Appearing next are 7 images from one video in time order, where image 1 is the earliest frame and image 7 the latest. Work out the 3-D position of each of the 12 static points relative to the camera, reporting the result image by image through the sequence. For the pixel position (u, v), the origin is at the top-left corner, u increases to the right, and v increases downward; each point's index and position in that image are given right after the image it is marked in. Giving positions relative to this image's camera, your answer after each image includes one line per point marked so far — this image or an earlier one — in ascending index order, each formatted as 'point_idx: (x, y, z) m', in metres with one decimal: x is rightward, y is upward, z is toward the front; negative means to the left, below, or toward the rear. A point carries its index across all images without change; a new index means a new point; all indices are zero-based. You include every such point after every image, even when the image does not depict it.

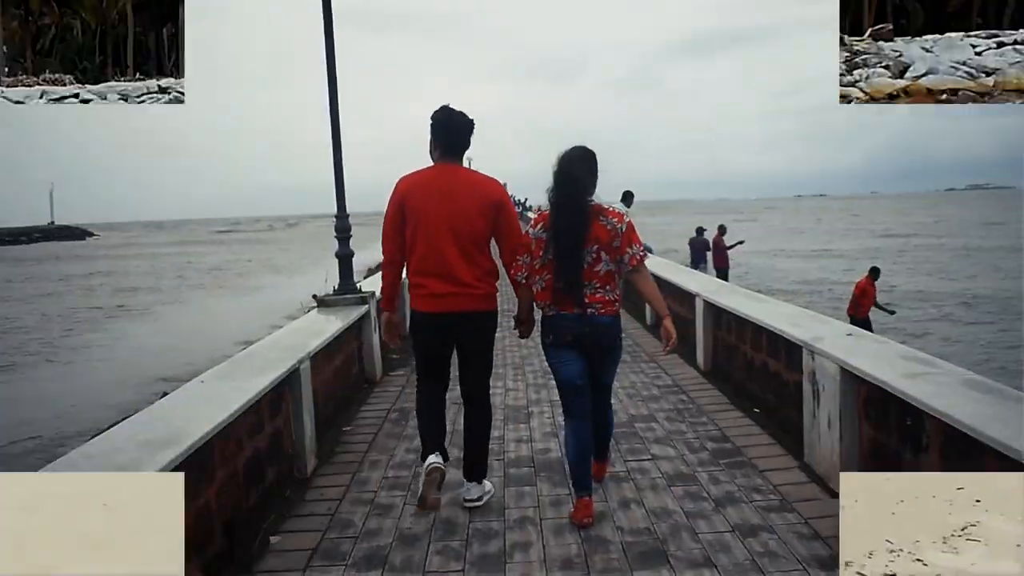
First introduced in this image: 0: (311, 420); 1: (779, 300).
0: (-1.1, -0.7, +4.4) m
1: (+1.8, -0.1, +5.4) m
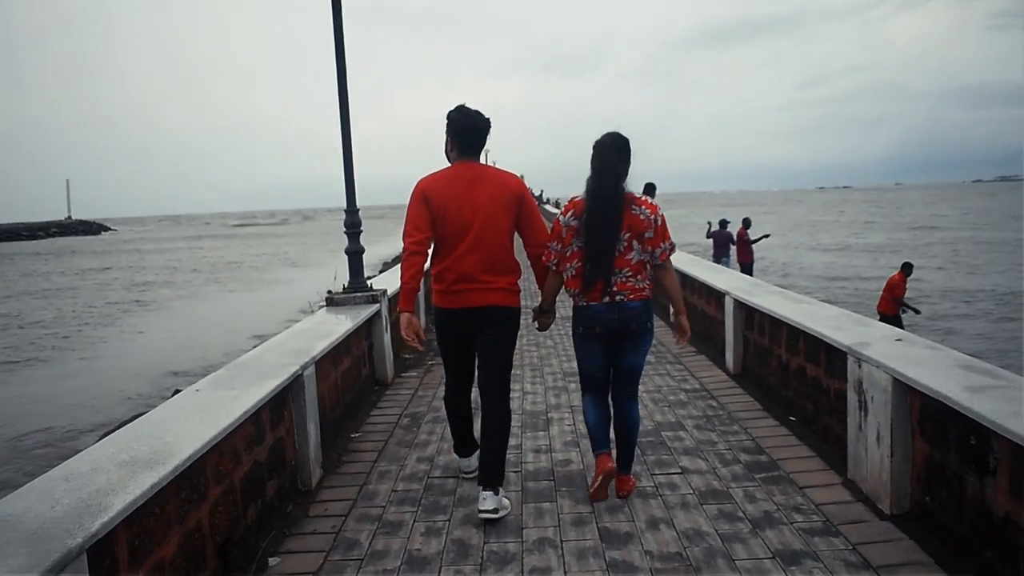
0: (-1.0, -0.7, +4.1) m
1: (+1.9, -0.1, +5.0) m
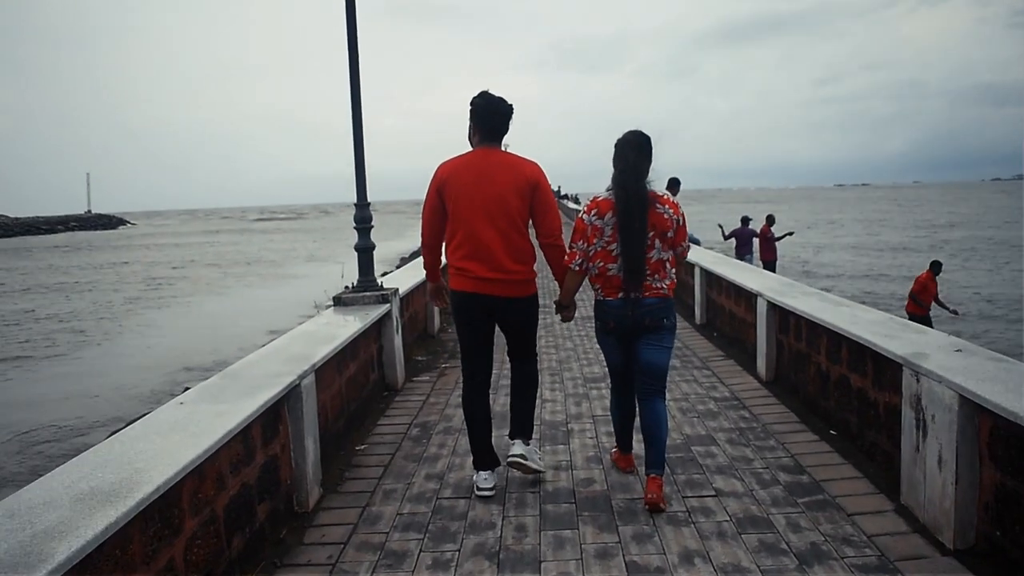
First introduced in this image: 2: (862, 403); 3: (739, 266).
0: (-0.9, -0.7, +3.8) m
1: (+2.0, -0.1, +4.7) m
2: (+1.8, -0.6, +4.1) m
3: (+2.0, +0.2, +7.2) m
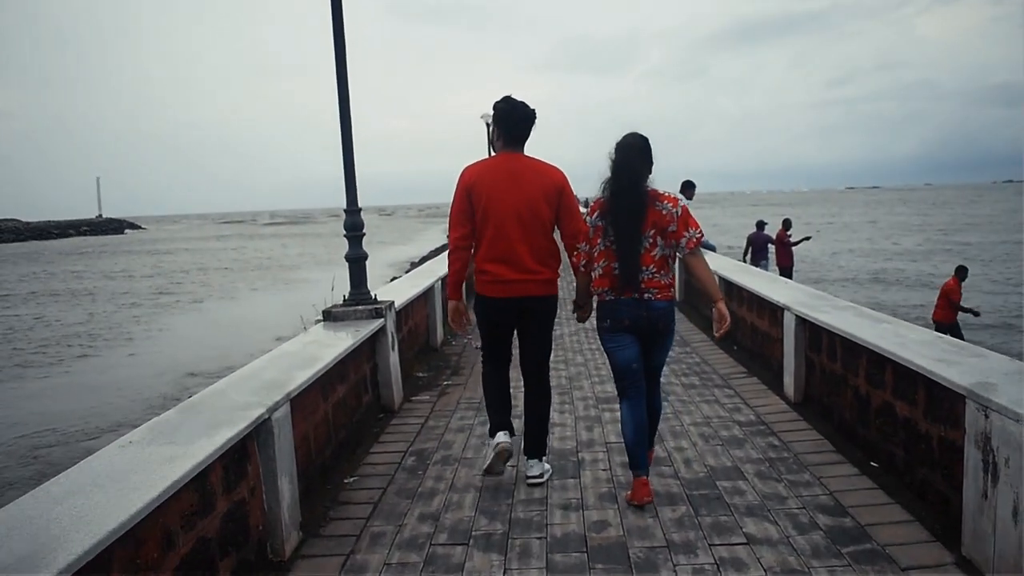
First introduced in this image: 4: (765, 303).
0: (-0.9, -0.8, +3.3) m
1: (+2.0, -0.2, +4.2) m
2: (+1.8, -0.7, +3.6) m
3: (+2.1, +0.1, +6.7) m
4: (+1.9, -0.1, +6.0) m
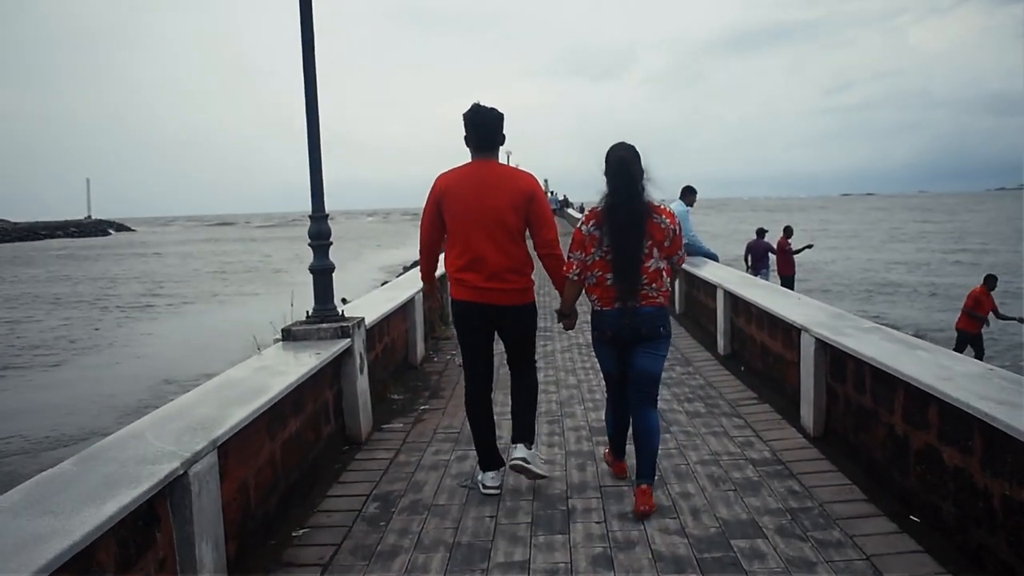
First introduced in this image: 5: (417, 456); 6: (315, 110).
0: (-1.0, -0.9, +2.7) m
1: (+1.9, -0.3, +3.6) m
2: (+1.7, -0.8, +3.0) m
3: (+2.0, 0.0, +6.1) m
4: (+1.8, -0.2, +5.4) m
5: (-0.5, -0.9, +4.5) m
6: (-1.3, +1.2, +5.3) m
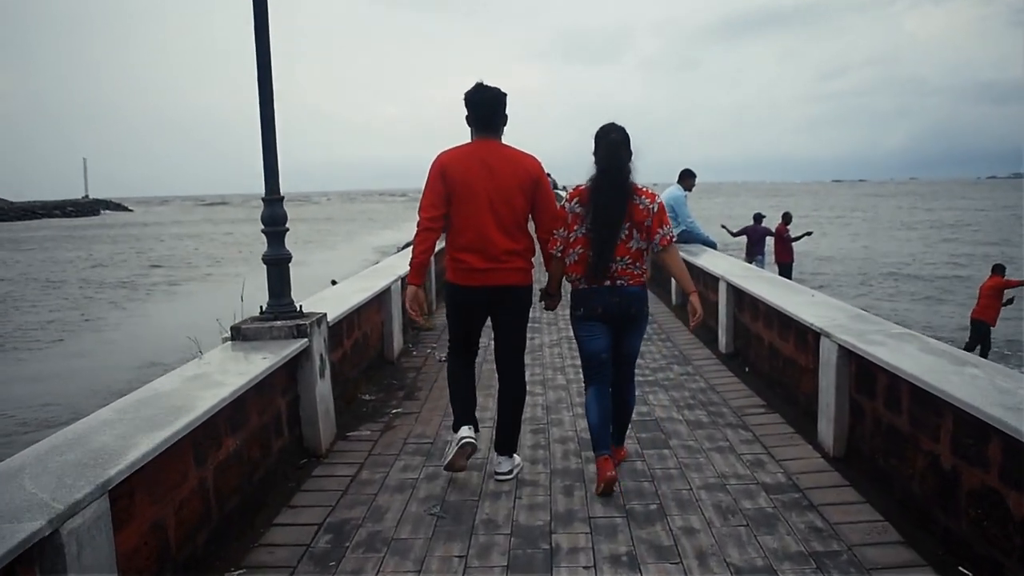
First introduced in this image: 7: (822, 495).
0: (-1.1, -0.9, +2.2) m
1: (+1.8, -0.3, +3.0) m
2: (+1.6, -0.8, +2.5) m
3: (+1.8, 0.0, +5.6) m
4: (+1.7, -0.2, +4.8) m
5: (-0.6, -0.9, +4.0) m
6: (-1.4, +1.2, +4.7) m
7: (+1.4, -0.9, +3.5) m
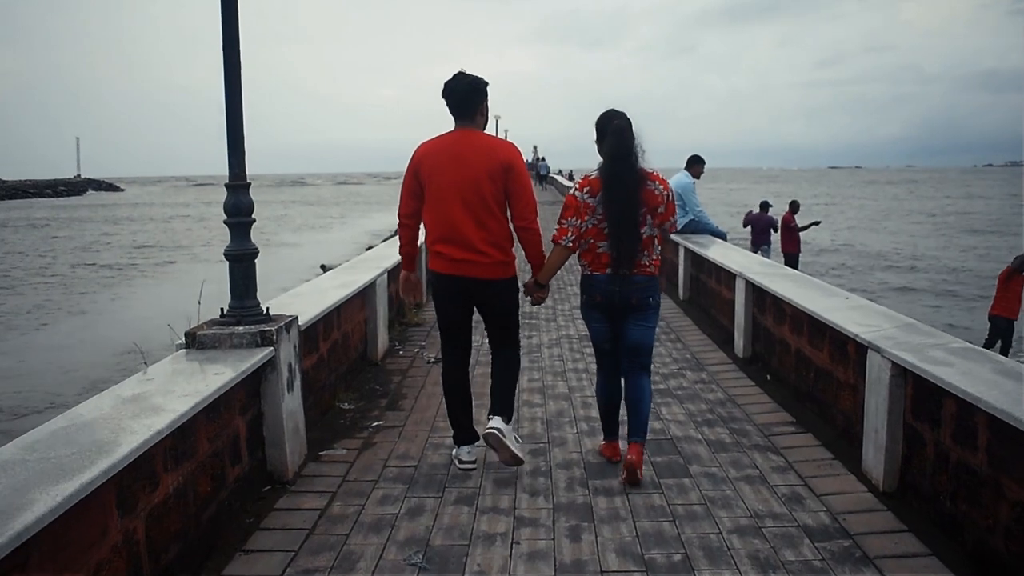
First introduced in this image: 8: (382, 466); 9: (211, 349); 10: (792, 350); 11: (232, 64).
0: (-1.1, -0.9, +1.6) m
1: (+1.8, -0.3, +2.5) m
2: (+1.6, -0.8, +1.9) m
3: (+1.8, 0.0, +5.0) m
4: (+1.7, -0.2, +4.3) m
5: (-0.7, -0.9, +3.4) m
6: (-1.4, +1.2, +4.1) m
7: (+1.3, -0.9, +3.0) m
8: (-0.6, -0.9, +3.9) m
9: (-1.3, -0.3, +3.5) m
10: (+1.7, -0.4, +4.8) m
11: (-1.4, +1.2, +4.1) m
